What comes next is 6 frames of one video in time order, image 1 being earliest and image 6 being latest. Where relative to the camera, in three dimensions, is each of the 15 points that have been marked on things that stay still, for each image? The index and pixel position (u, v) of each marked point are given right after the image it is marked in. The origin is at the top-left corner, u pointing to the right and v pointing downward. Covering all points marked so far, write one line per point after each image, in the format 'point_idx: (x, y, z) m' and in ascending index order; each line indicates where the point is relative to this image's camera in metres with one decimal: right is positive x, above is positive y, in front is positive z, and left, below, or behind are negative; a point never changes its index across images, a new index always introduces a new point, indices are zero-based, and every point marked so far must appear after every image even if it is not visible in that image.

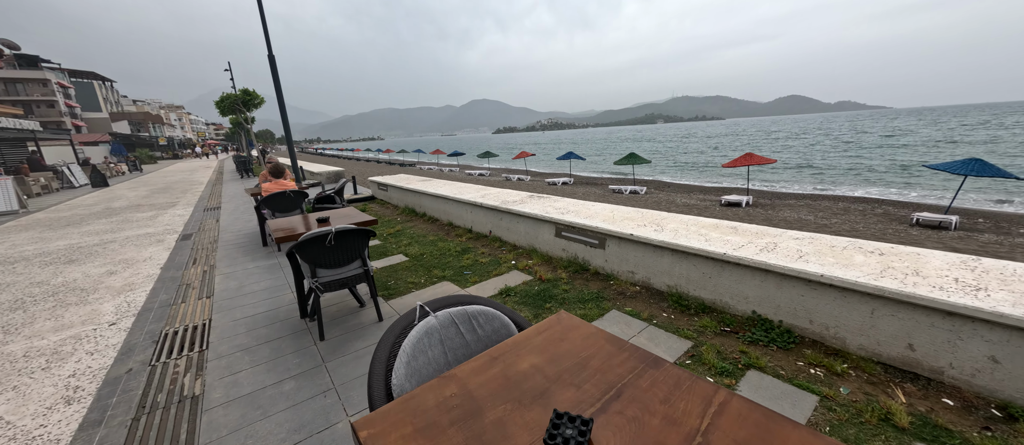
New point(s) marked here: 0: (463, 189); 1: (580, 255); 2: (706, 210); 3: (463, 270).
0: (-1.1, +0.7, +7.7) m
1: (+0.9, -0.4, +4.6) m
2: (+8.5, +0.6, +14.9) m
3: (-0.7, -0.7, +4.9) m
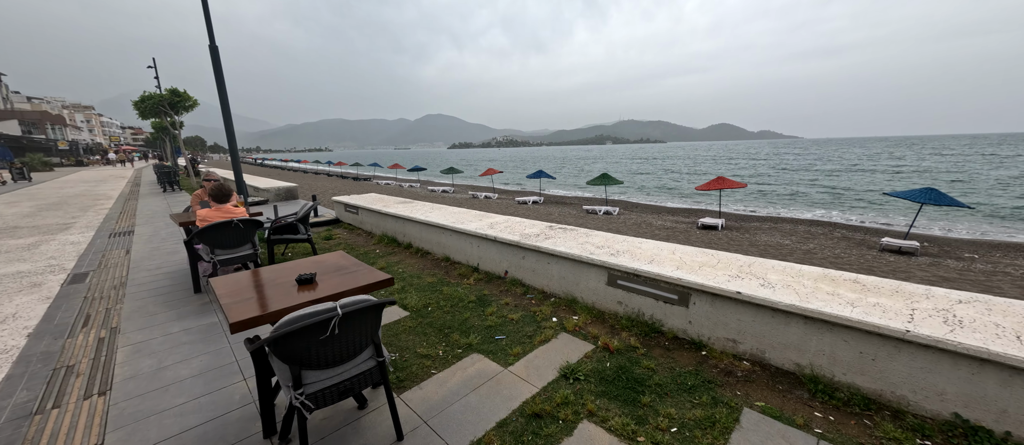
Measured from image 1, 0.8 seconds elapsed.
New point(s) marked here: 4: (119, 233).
0: (-1.0, +0.1, +6.5) m
1: (+1.4, -0.9, +3.6) m
2: (+7.6, -0.4, +14.8) m
3: (-0.2, -1.2, +3.7) m
4: (-9.5, -0.2, +8.3) m
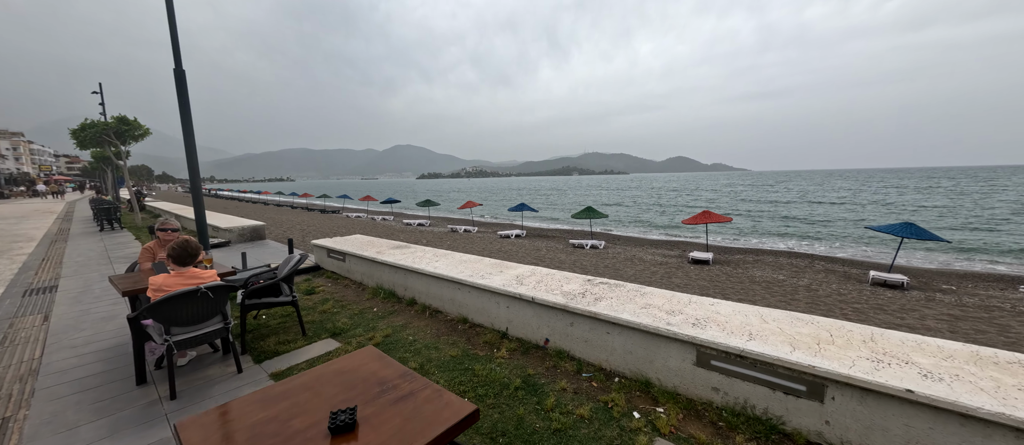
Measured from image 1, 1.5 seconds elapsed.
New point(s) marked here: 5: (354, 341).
0: (-0.6, -0.8, +5.6) m
1: (+2.1, -1.5, +2.9) m
2: (+7.3, -1.9, +14.6) m
3: (+0.4, -1.8, +2.8) m
4: (-9.2, -1.3, +6.6) m
5: (-2.1, -1.6, +4.6) m
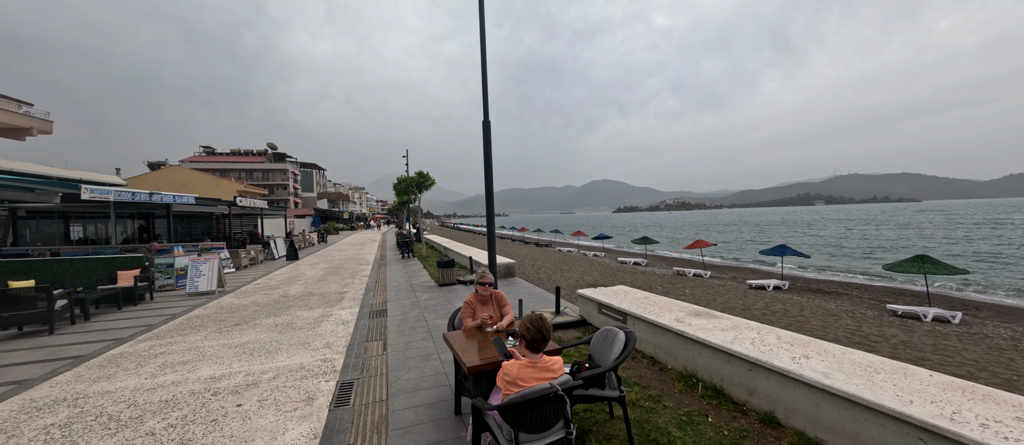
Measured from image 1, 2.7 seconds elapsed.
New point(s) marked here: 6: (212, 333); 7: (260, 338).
0: (+3.7, -1.5, +2.9) m
1: (+4.5, -2.0, -0.8) m
2: (+14.9, -3.5, +6.5) m
3: (+3.0, -2.3, 0.0) m
4: (-3.3, -2.1, +8.2) m
5: (+1.8, -2.2, +2.8) m
6: (-5.8, -2.1, +6.7) m
7: (-4.6, -2.1, +6.3) m
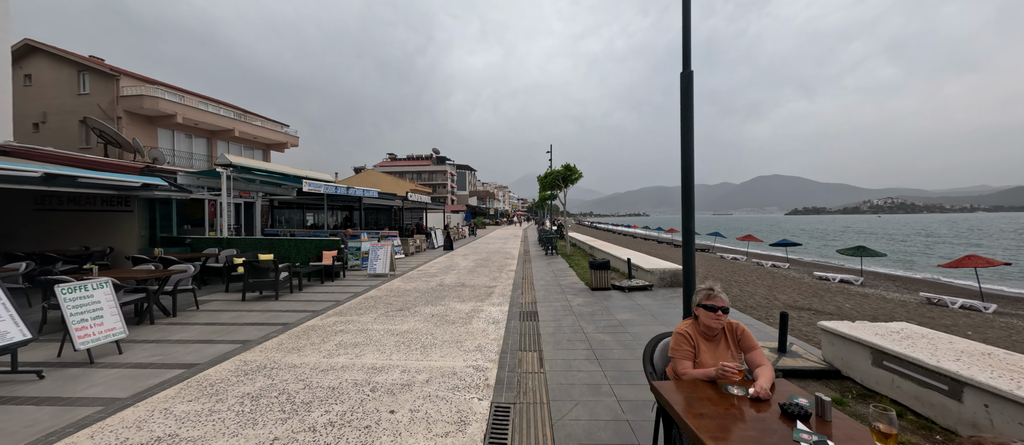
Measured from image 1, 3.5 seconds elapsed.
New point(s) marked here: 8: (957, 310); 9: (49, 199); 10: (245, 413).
0: (+4.7, -1.5, -0.1) m
1: (+4.1, -2.0, -3.8) m
2: (+16.4, -3.8, -1.1) m
3: (+3.0, -2.2, -2.6) m
4: (+0.3, -1.9, +7.4) m
5: (+2.9, -2.2, +0.6) m
6: (-2.7, -1.9, +6.9) m
7: (-1.7, -1.9, +6.2) m
8: (+17.9, -3.5, +13.7) m
9: (-14.4, +0.7, +10.7) m
10: (-2.8, -2.0, +3.5) m
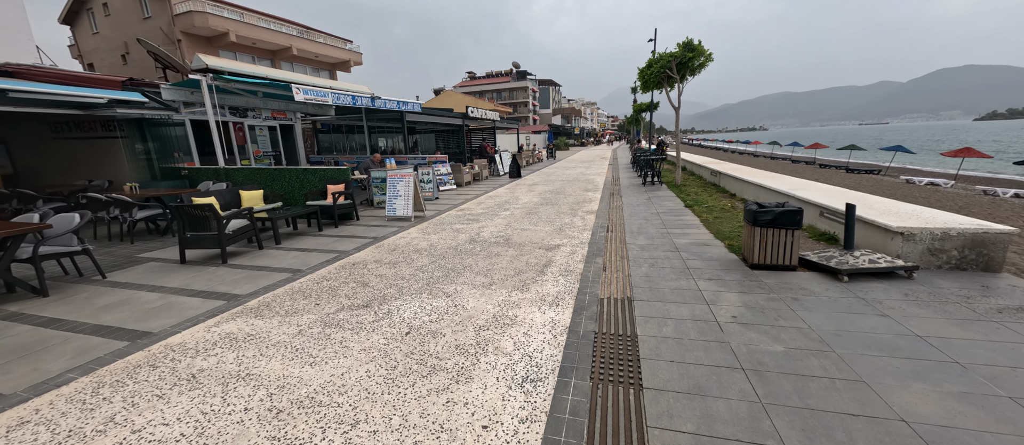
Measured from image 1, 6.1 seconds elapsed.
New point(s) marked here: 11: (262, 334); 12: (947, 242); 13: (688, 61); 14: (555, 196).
0: (+3.4, -2.4, -5.0) m
1: (+1.9, -3.7, -8.2) m
2: (+14.6, -5.2, -8.2) m
3: (+1.1, -3.6, -6.8) m
4: (+0.9, -1.1, +3.3) m
5: (+1.8, -2.9, -3.8) m
6: (-2.1, -1.0, +3.6) m
7: (-1.3, -1.3, +2.6) m
8: (+19.5, -1.7, +5.3) m
9: (-12.6, +2.7, +9.4) m
10: (-3.0, -1.9, +0.4) m
11: (-2.4, -1.1, +3.5) m
12: (+5.1, -0.3, +4.0) m
13: (+5.5, +5.1, +10.9) m
14: (+1.4, +0.9, +11.0) m
